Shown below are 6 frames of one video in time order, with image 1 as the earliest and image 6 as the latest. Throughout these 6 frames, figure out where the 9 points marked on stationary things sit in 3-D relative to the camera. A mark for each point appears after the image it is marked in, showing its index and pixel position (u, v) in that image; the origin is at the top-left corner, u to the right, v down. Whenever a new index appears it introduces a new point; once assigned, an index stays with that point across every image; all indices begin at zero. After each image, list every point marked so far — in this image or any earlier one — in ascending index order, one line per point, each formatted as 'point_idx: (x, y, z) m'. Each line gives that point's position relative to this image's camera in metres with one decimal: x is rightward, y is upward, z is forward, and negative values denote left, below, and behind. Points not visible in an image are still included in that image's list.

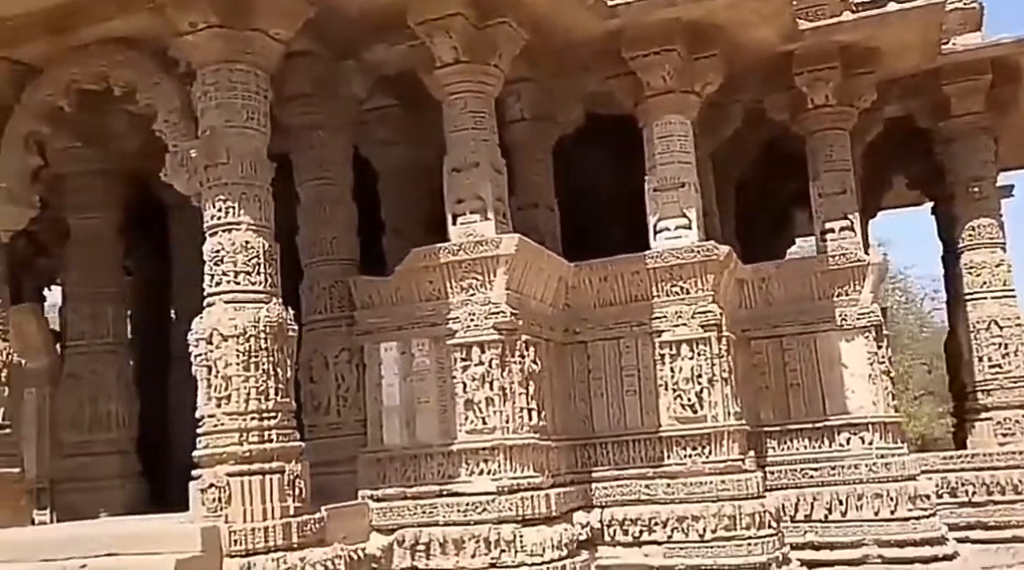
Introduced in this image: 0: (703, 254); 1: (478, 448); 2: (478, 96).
0: (+1.2, +0.2, +7.1) m
1: (-0.2, -0.9, +6.3) m
2: (-0.2, +1.1, +6.8) m
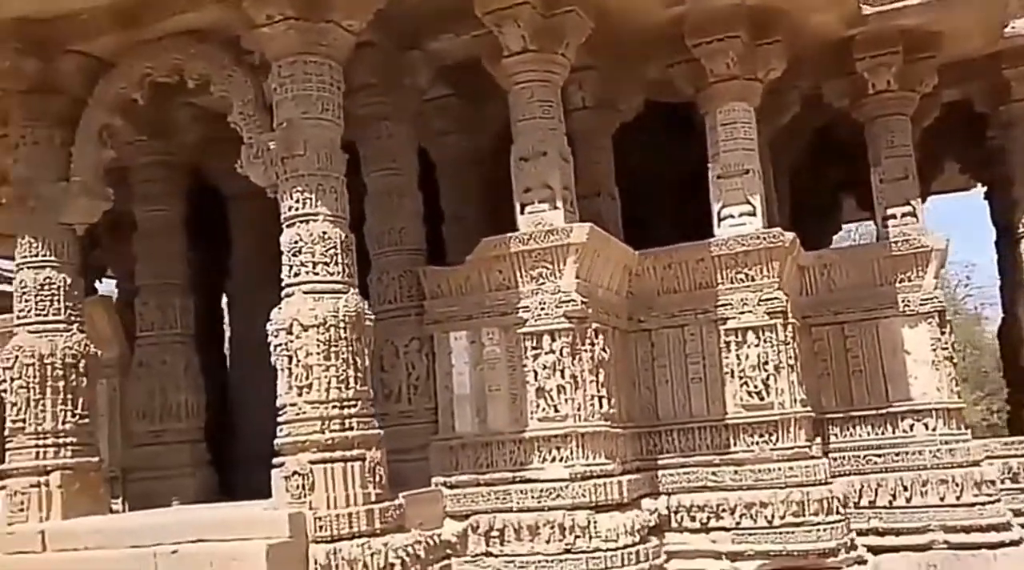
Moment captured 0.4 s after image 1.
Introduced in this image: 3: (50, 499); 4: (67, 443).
0: (+1.6, +0.3, +7.1) m
1: (+0.2, -0.8, +6.3) m
2: (+0.2, +1.2, +6.8) m
3: (-2.6, -1.2, +6.4) m
4: (-2.5, -0.9, +6.5) m
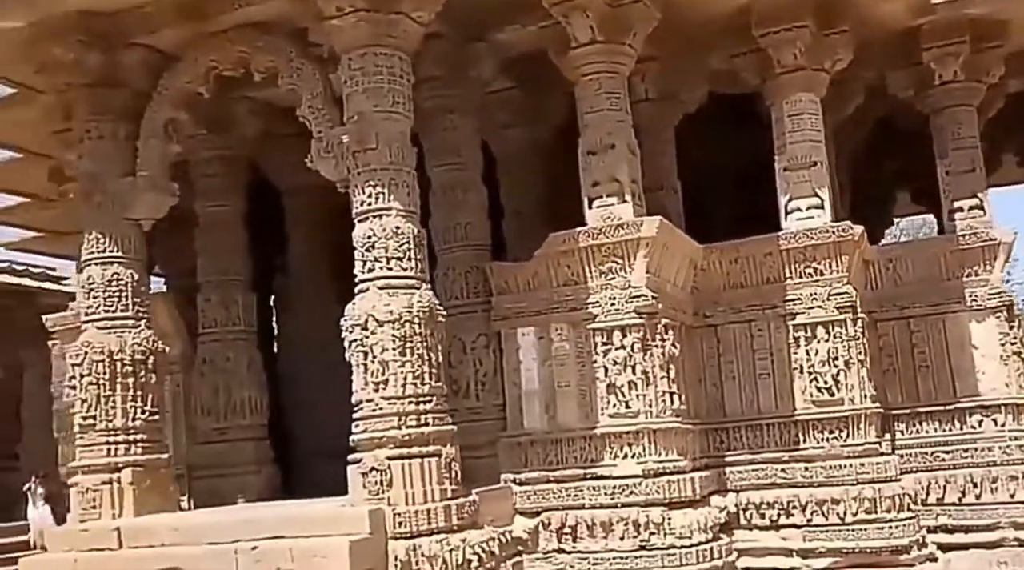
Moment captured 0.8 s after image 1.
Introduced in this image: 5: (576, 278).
0: (+2.0, +0.3, +7.0) m
1: (+0.6, -0.8, +6.2) m
2: (+0.6, +1.2, +6.7) m
3: (-2.2, -1.2, +6.3) m
4: (-2.1, -0.9, +6.5) m
5: (+0.4, 0.0, +6.6) m
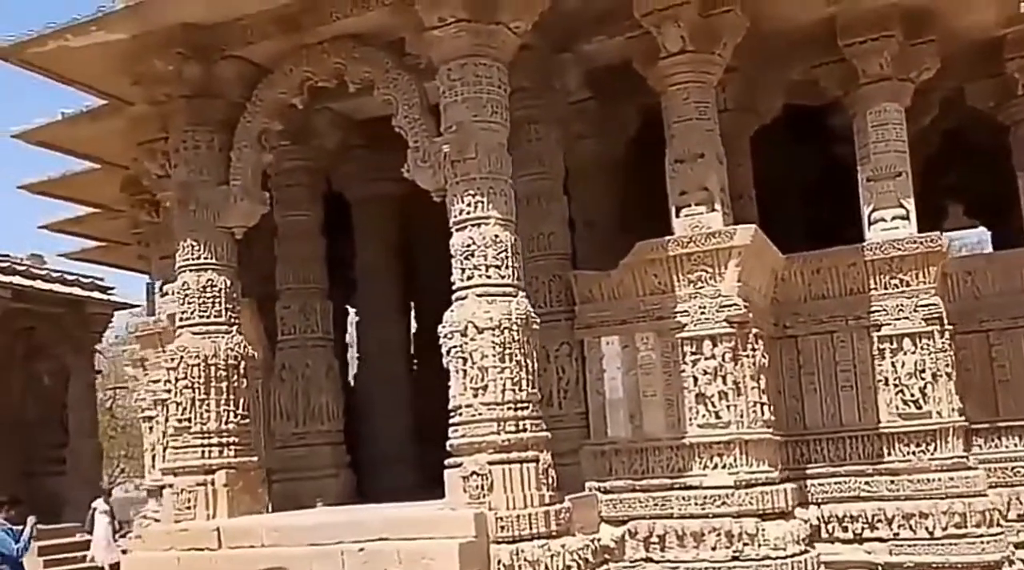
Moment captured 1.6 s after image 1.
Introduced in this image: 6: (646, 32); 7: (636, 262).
0: (+2.5, +0.2, +7.0) m
1: (+1.1, -0.9, +6.3) m
2: (+1.1, +1.2, +6.8) m
3: (-1.7, -1.2, +6.4) m
4: (-1.6, -0.9, +6.5) m
5: (+0.9, 0.0, +6.6) m
6: (+0.9, +1.6, +7.0) m
7: (+0.7, +0.1, +6.6) m
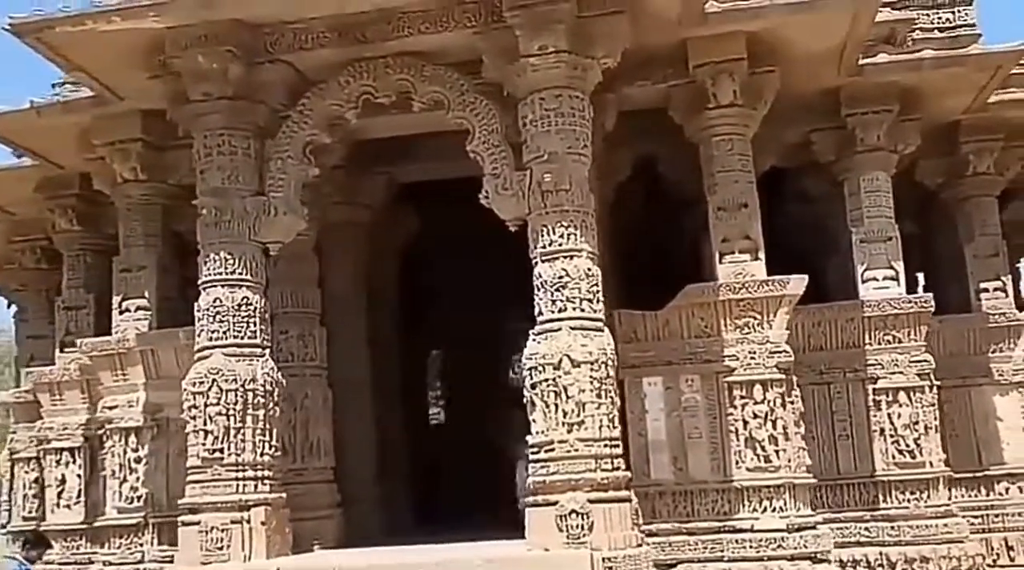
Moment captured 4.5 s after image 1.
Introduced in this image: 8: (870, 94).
0: (+2.7, -0.1, +7.4) m
1: (+1.4, -1.1, +6.4) m
2: (+1.4, +0.9, +7.0) m
3: (-1.4, -1.3, +5.8) m
4: (-1.3, -1.0, +6.0) m
5: (+1.2, -0.3, +6.7) m
6: (+1.1, +1.3, +7.1) m
7: (+1.0, -0.1, +6.7) m
8: (+2.5, +1.3, +7.8) m
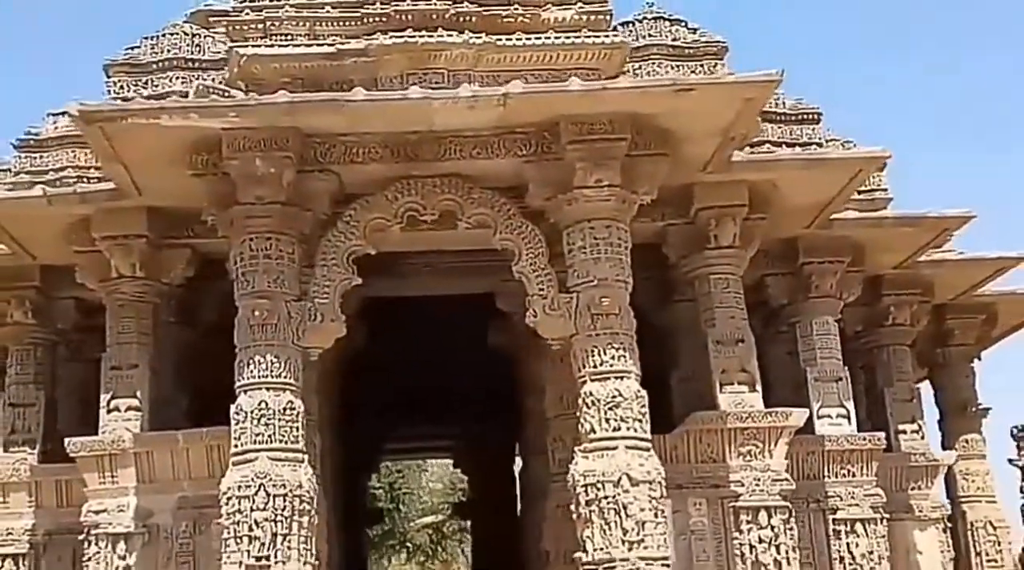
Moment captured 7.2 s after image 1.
0: (+2.6, -1.1, +8.1) m
1: (+1.5, -1.9, +6.7) m
2: (+1.5, 0.0, +7.6) m
3: (-1.1, -1.8, +5.7) m
4: (-1.1, -1.6, +5.8) m
5: (+1.3, -1.1, +7.1) m
6: (+1.2, +0.4, +7.7) m
7: (+1.1, -0.9, +7.1) m
8: (+2.4, +0.3, +8.6) m
